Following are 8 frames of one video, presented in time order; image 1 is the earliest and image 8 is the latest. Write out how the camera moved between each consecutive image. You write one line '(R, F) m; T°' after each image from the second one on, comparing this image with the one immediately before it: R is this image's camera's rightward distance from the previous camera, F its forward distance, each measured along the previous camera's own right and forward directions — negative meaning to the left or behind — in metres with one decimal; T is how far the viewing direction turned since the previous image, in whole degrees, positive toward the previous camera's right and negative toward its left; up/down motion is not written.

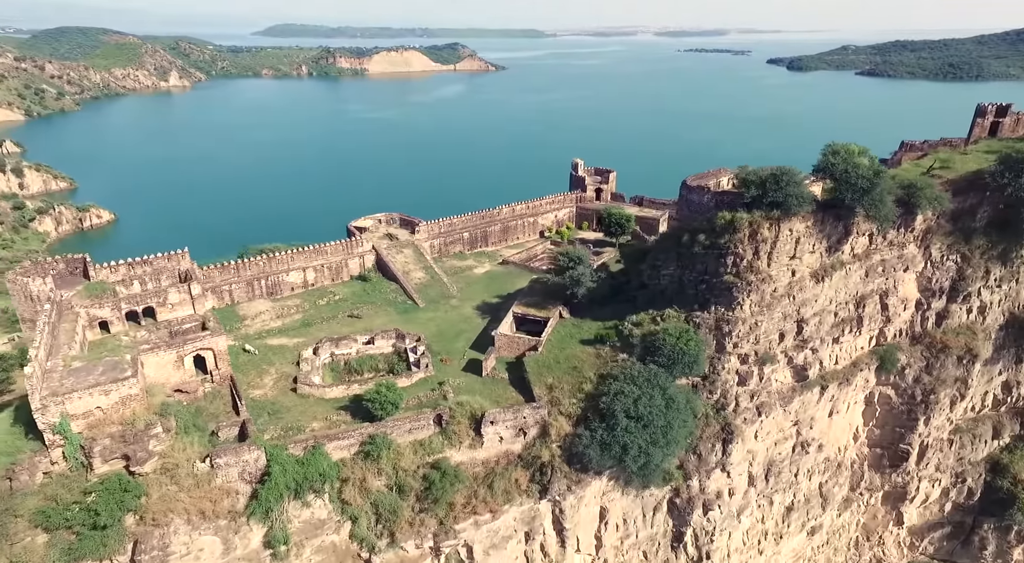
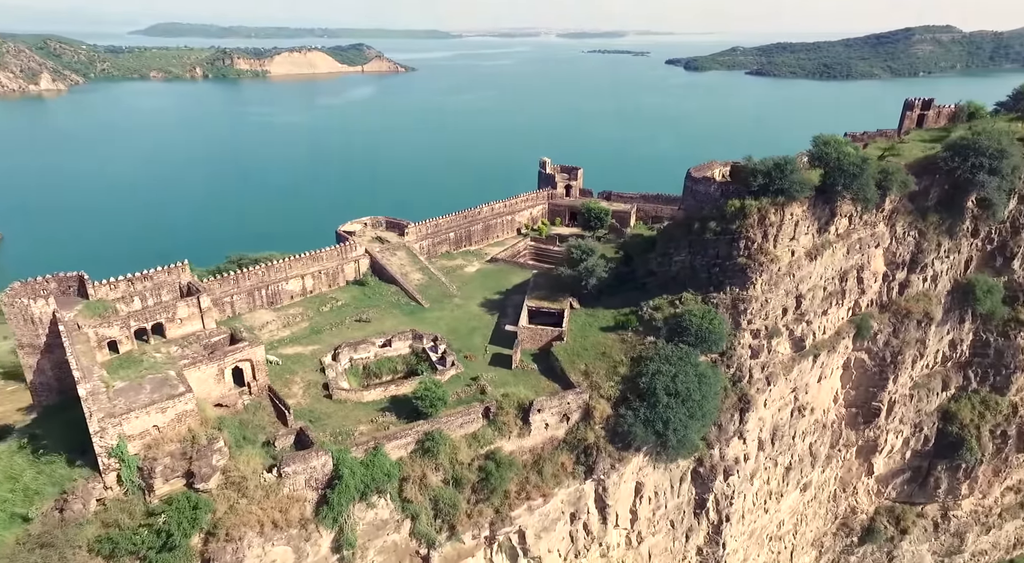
(-3.8, -0.5) m; +9°
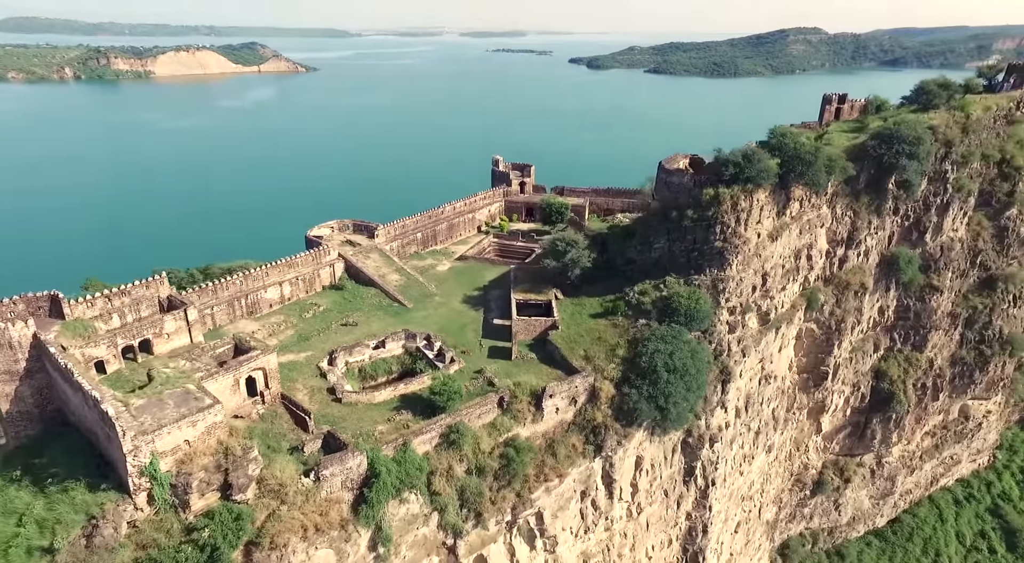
(-3.0, -0.5) m; +9°
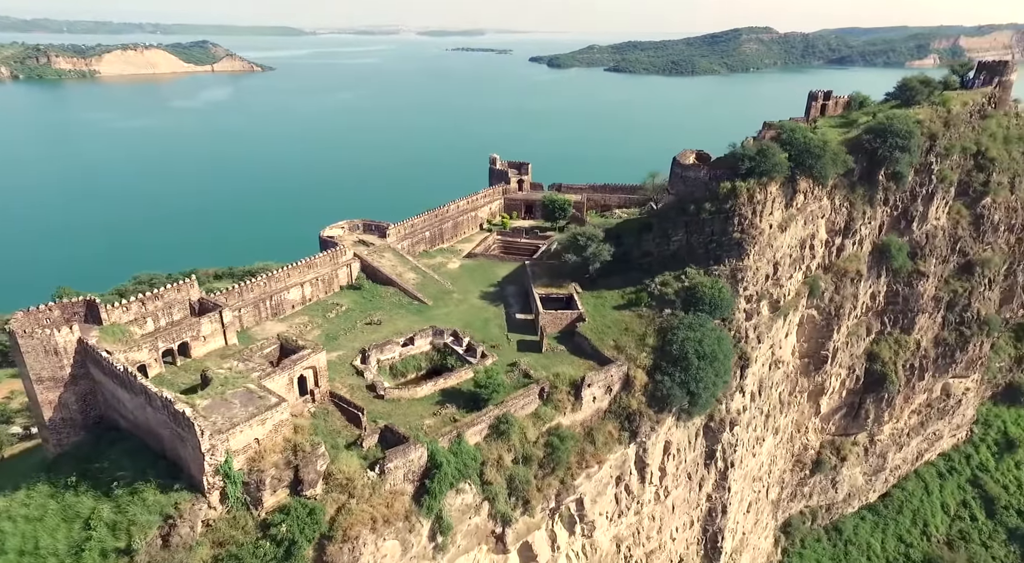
(-2.4, -0.5) m; +4°
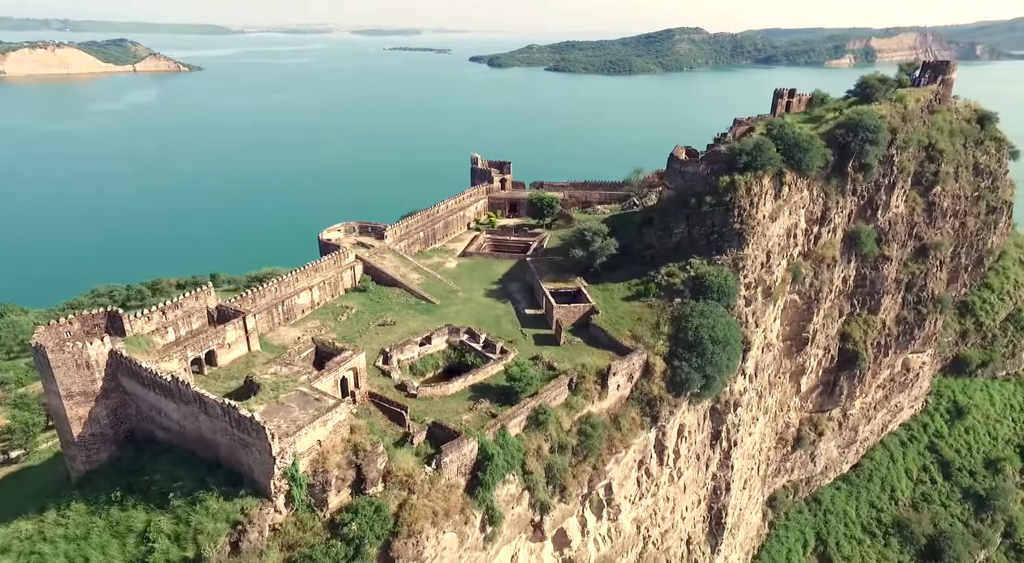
(-2.7, -0.4) m; +6°
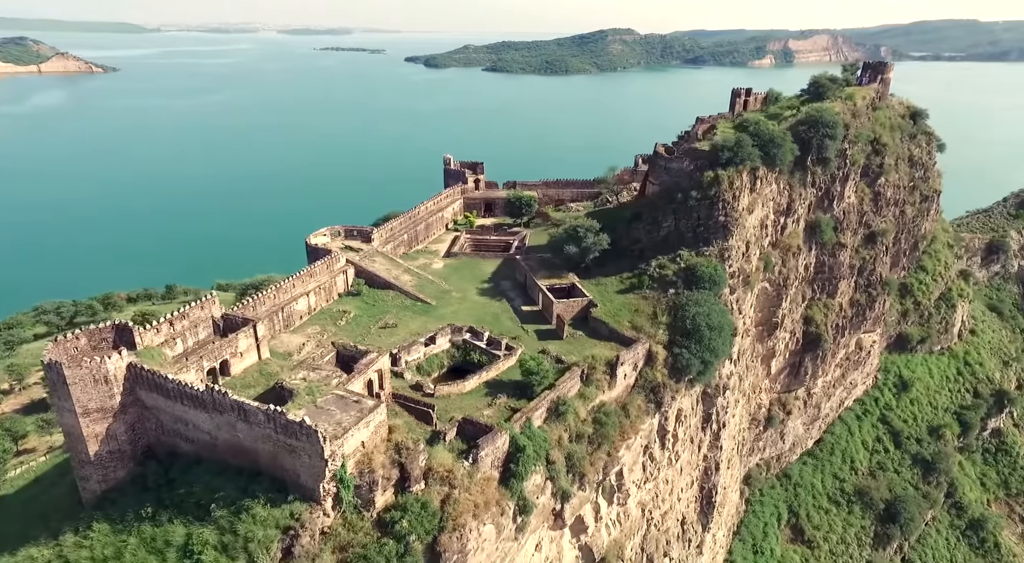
(-2.3, -0.4) m; +6°
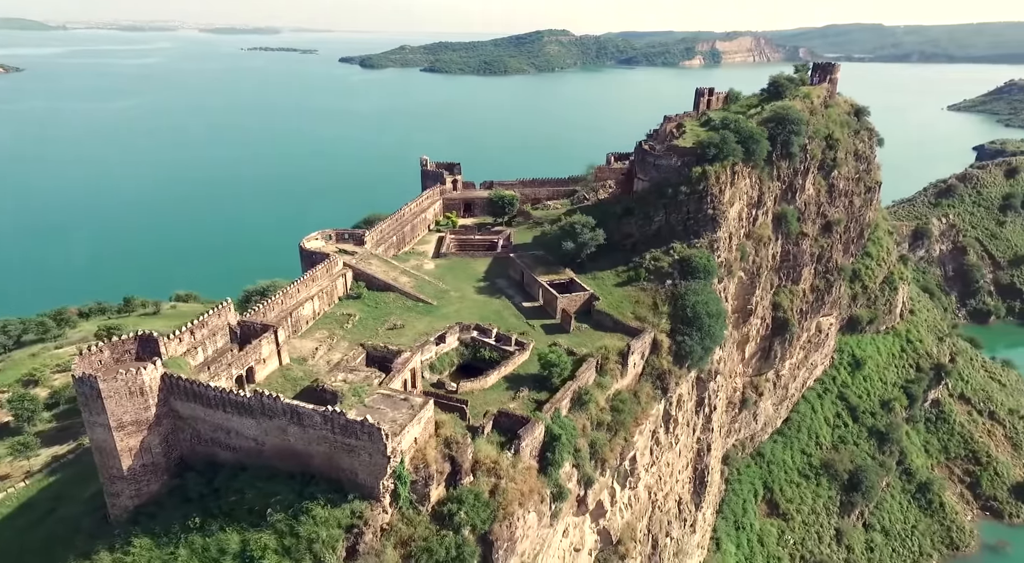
(-2.5, -0.4) m; +6°
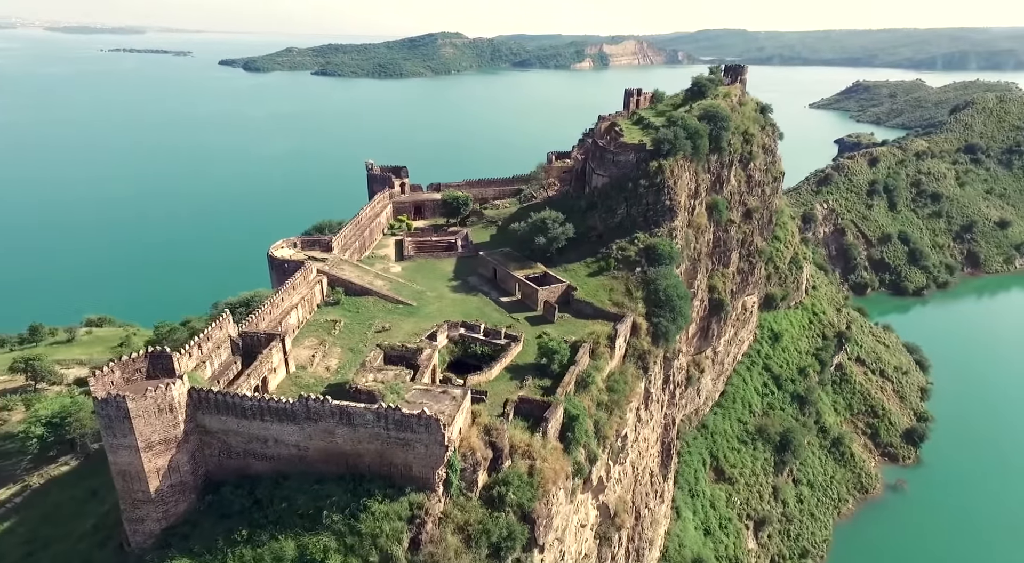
(-3.3, -0.6) m; +9°
